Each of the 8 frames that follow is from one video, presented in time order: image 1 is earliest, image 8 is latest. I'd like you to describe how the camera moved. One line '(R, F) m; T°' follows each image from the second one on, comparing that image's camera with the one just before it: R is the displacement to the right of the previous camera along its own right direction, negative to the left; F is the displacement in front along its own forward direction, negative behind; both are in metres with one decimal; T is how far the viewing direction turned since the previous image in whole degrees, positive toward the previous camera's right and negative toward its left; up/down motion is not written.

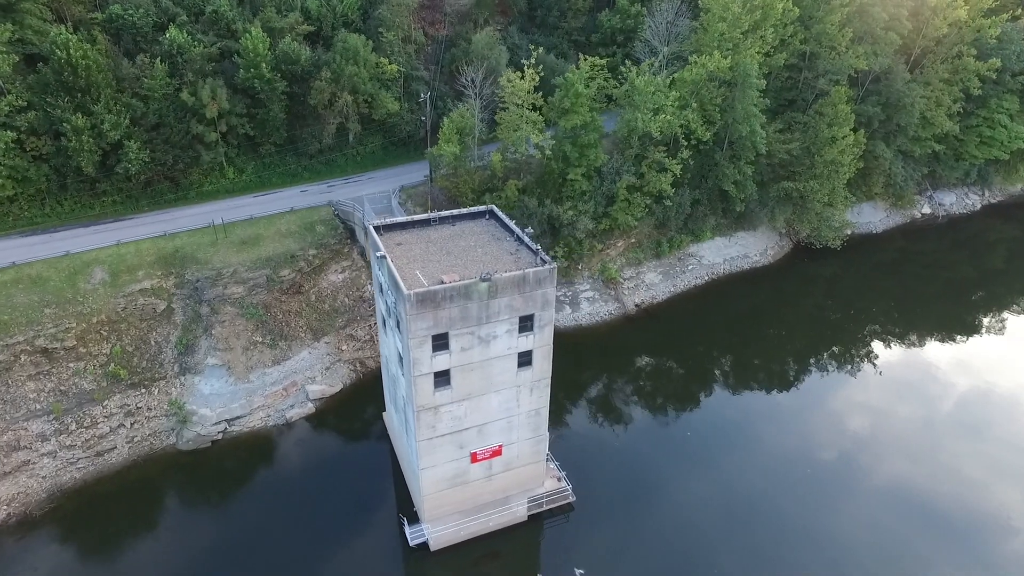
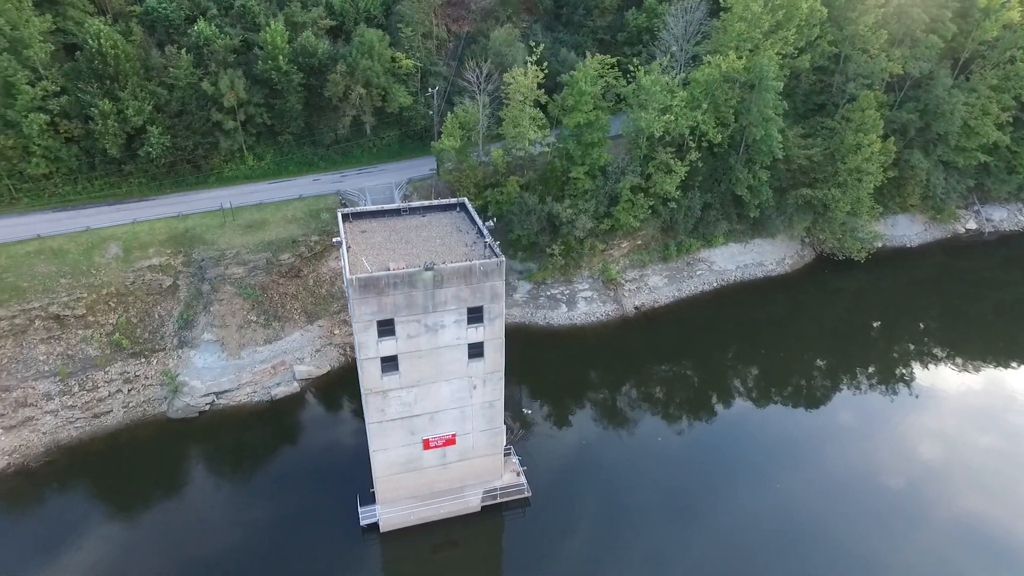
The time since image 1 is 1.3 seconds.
(+4.2, -0.1) m; -5°
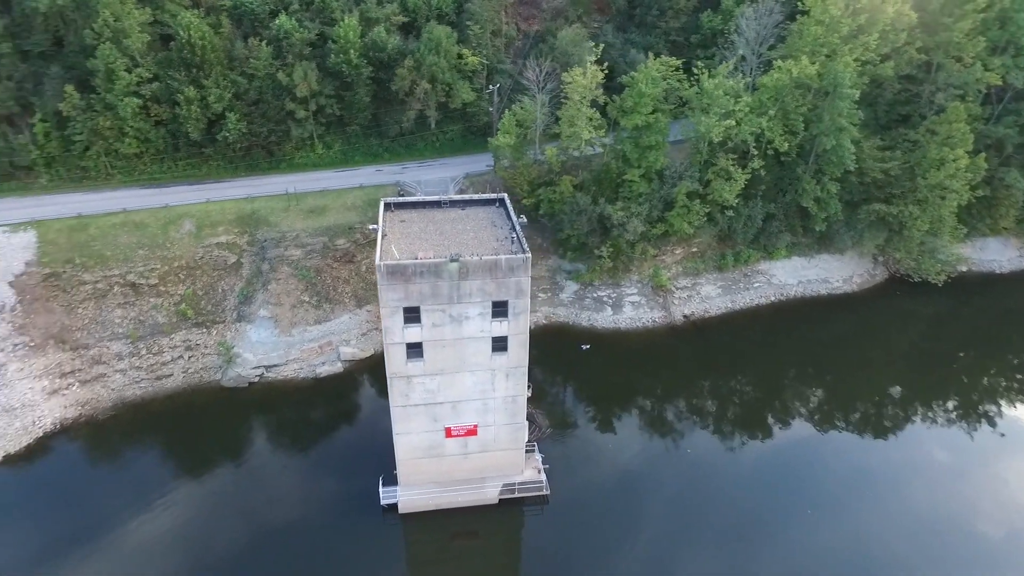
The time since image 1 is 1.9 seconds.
(+1.9, -0.1) m; -7°
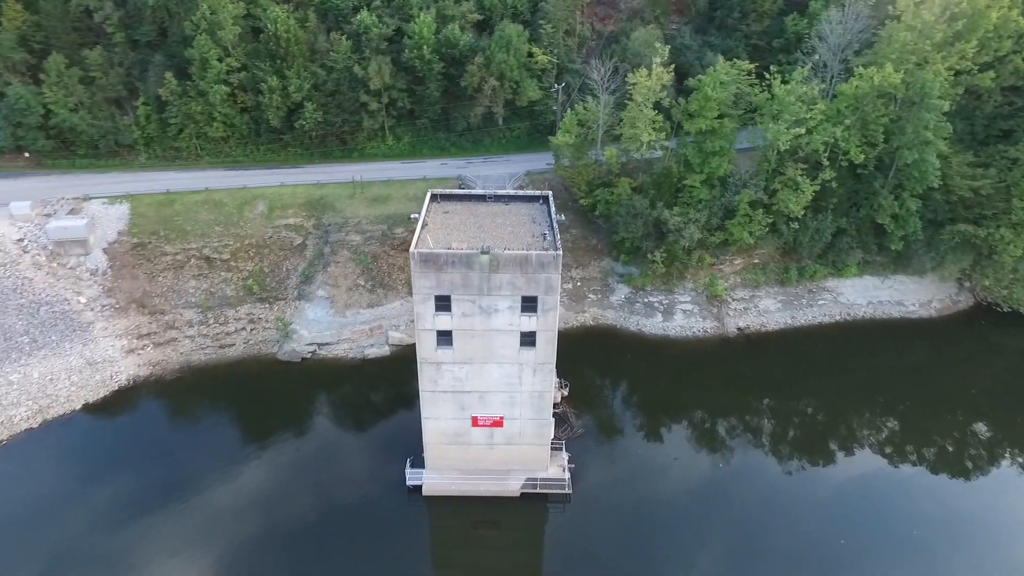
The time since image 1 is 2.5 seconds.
(+1.9, -0.2) m; -7°
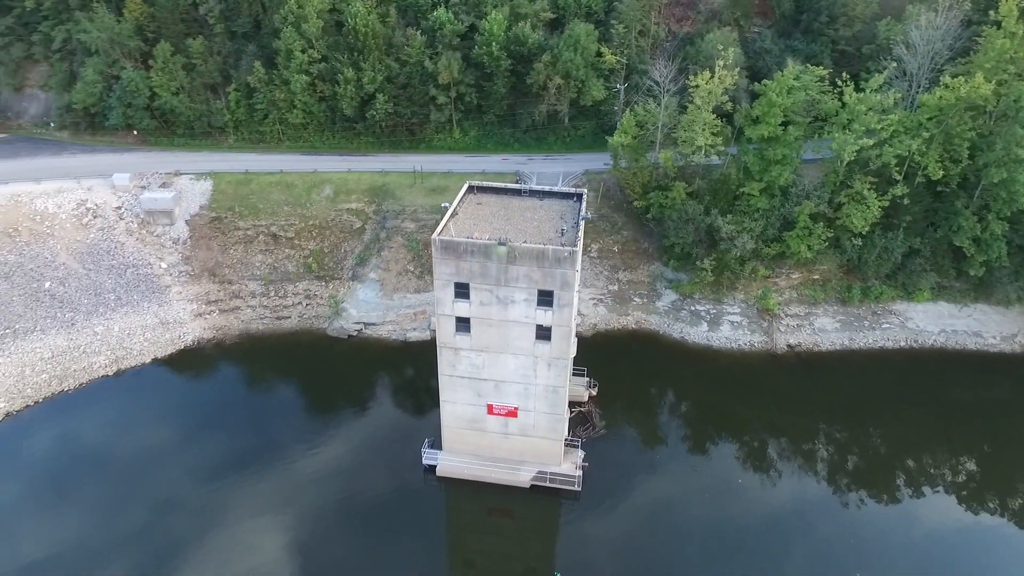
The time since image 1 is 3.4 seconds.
(+2.8, -0.3) m; -8°
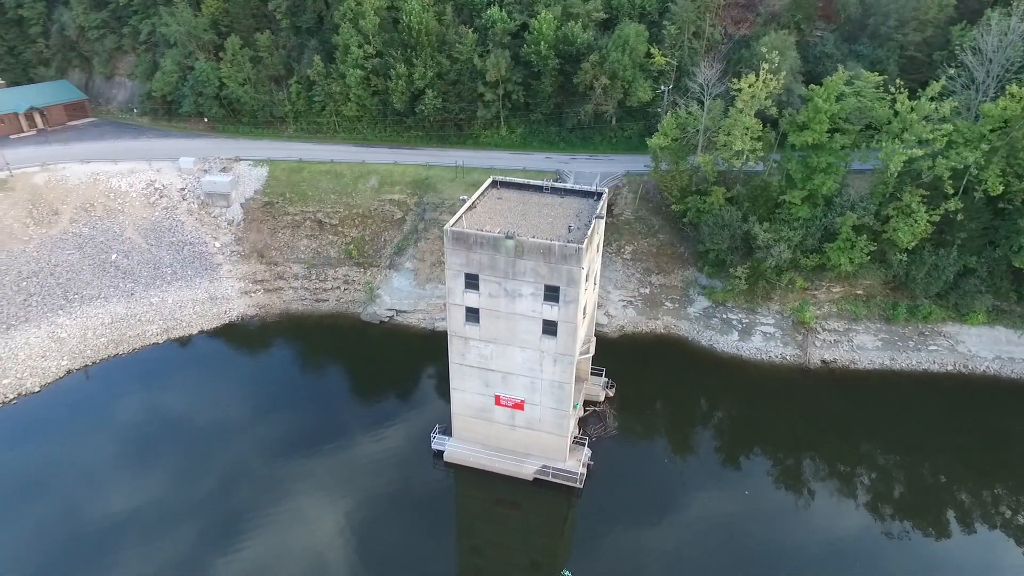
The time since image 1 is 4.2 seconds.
(+2.4, -0.3) m; -6°
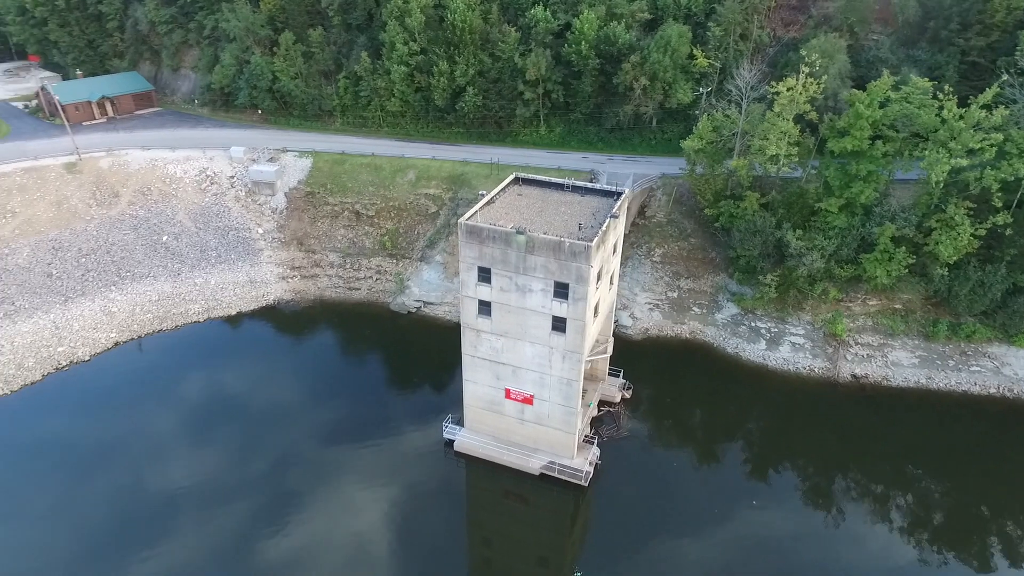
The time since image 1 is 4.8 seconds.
(+1.8, -0.3) m; -5°
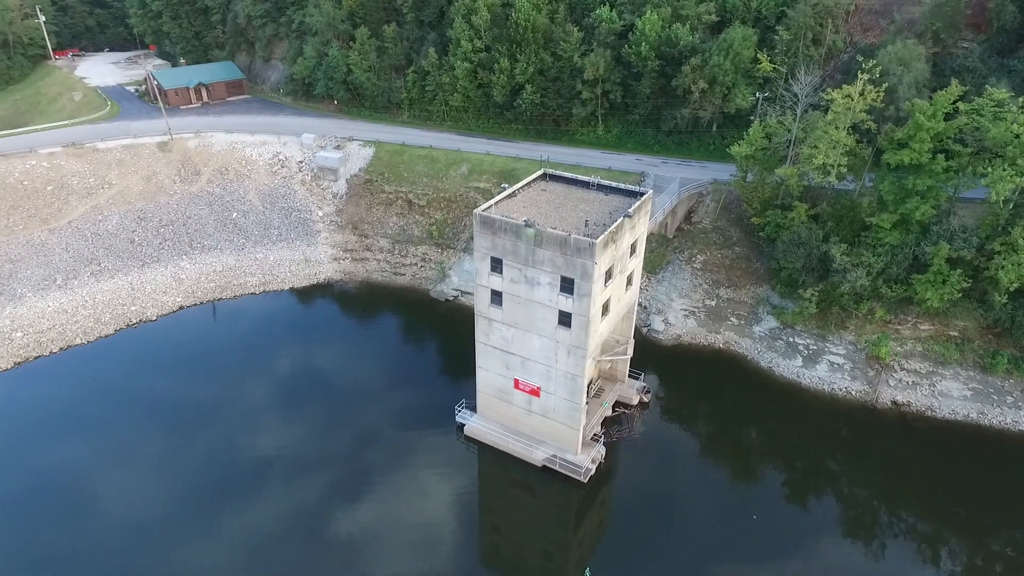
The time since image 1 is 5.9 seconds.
(+3.2, -0.4) m; -8°
